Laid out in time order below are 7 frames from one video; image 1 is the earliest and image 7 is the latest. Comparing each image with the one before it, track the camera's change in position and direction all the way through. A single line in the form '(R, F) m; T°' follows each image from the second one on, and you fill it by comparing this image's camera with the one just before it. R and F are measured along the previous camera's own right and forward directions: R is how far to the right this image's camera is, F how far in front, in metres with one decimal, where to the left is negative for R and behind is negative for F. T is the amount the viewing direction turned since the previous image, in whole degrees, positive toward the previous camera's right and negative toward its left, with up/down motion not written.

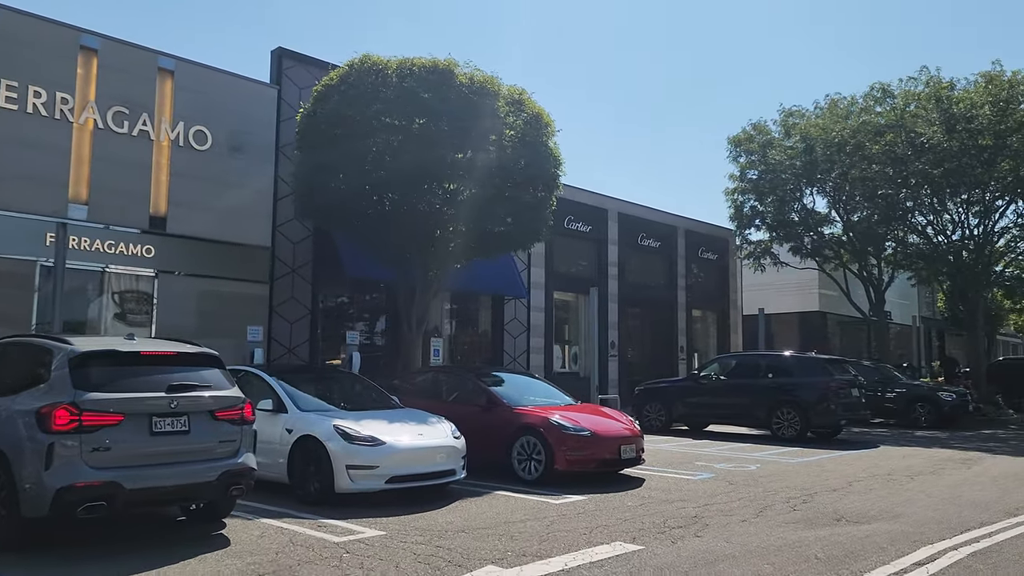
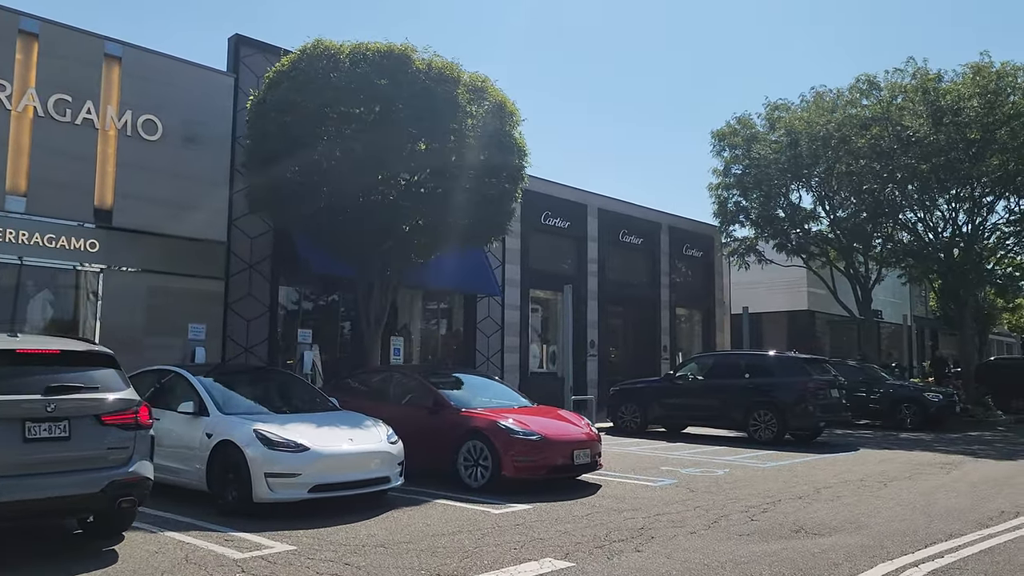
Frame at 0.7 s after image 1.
(+0.6, +0.6) m; 0°
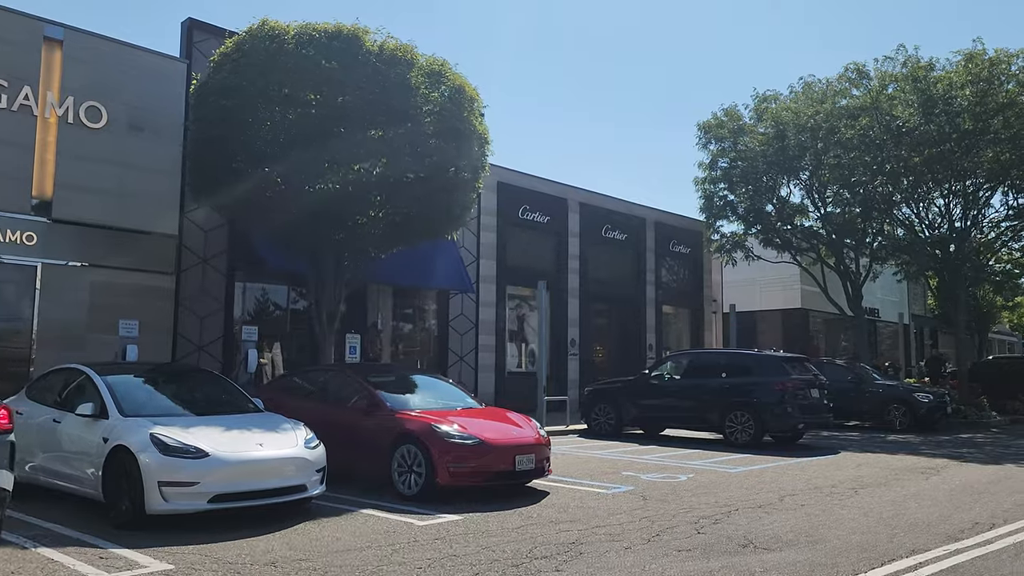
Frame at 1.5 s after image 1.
(+0.7, +0.7) m; 0°
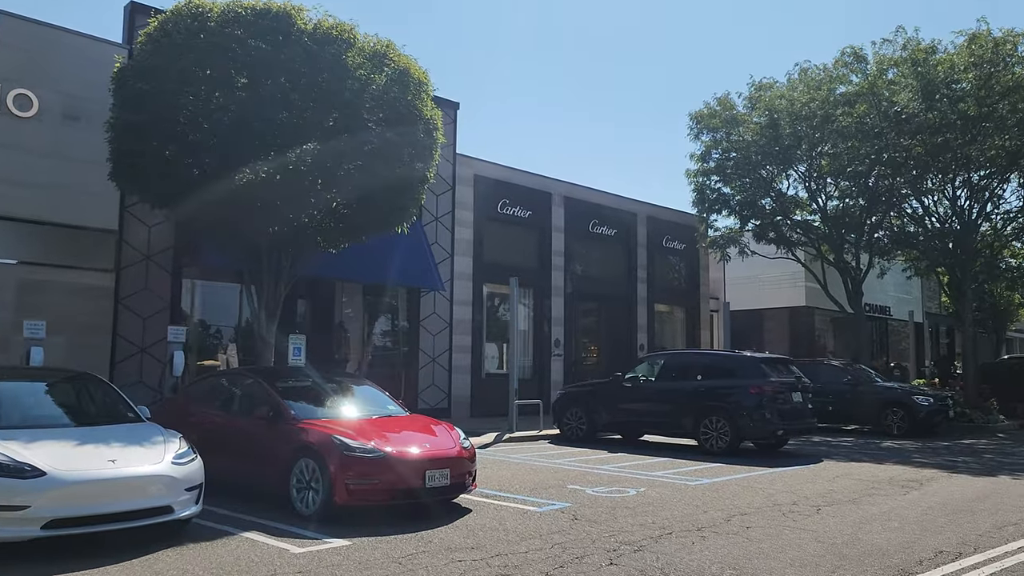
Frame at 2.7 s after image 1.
(+1.1, +1.0) m; -1°
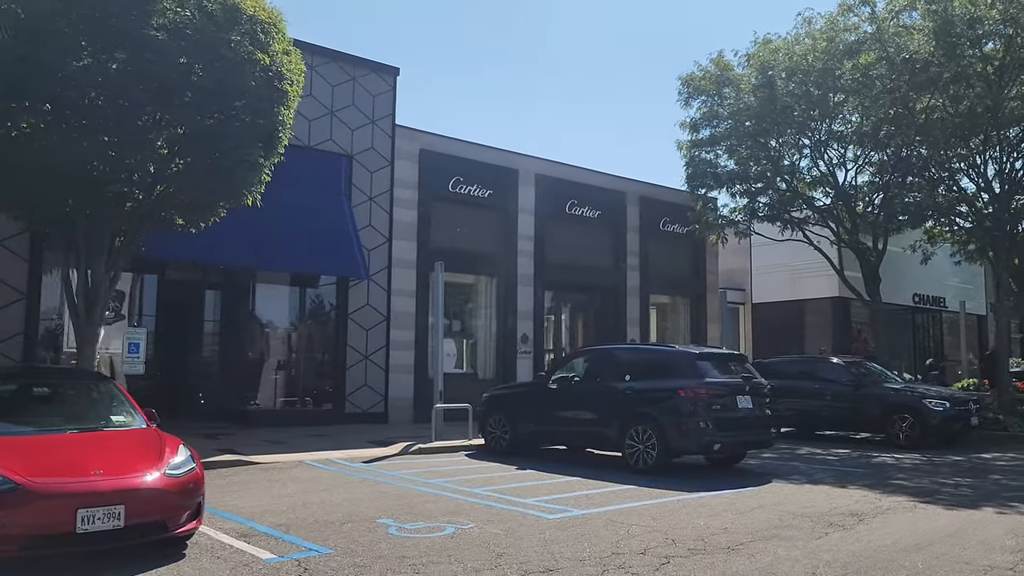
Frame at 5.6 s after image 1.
(+2.7, +2.6) m; -5°
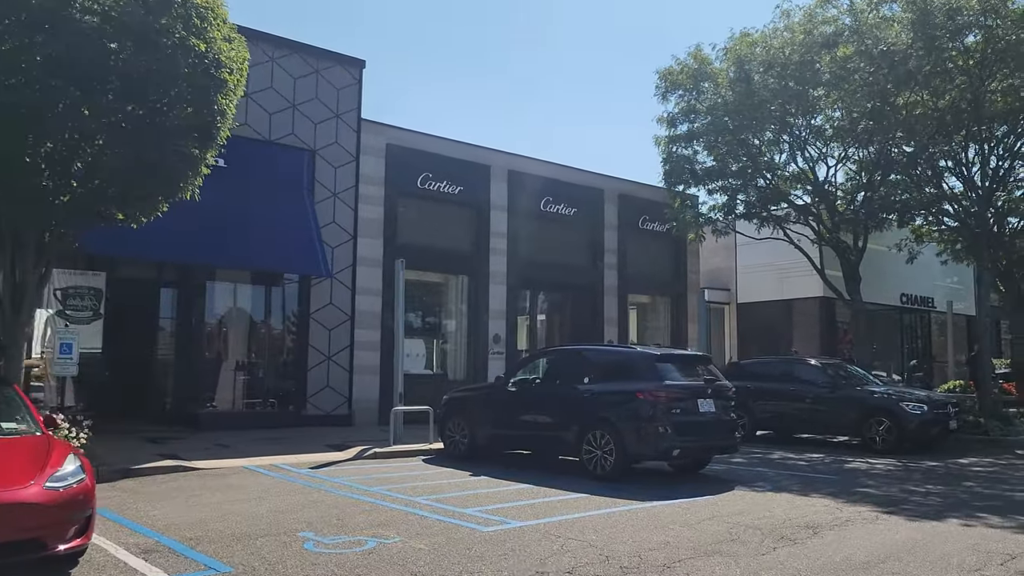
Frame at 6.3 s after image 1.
(+0.6, +0.5) m; 0°
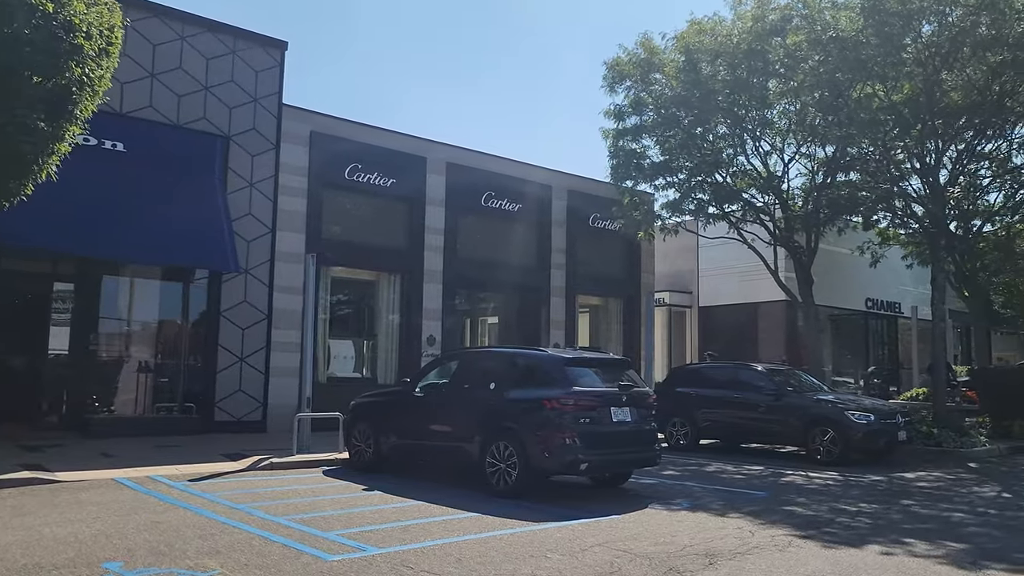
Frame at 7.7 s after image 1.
(+1.0, +1.1) m; +1°
